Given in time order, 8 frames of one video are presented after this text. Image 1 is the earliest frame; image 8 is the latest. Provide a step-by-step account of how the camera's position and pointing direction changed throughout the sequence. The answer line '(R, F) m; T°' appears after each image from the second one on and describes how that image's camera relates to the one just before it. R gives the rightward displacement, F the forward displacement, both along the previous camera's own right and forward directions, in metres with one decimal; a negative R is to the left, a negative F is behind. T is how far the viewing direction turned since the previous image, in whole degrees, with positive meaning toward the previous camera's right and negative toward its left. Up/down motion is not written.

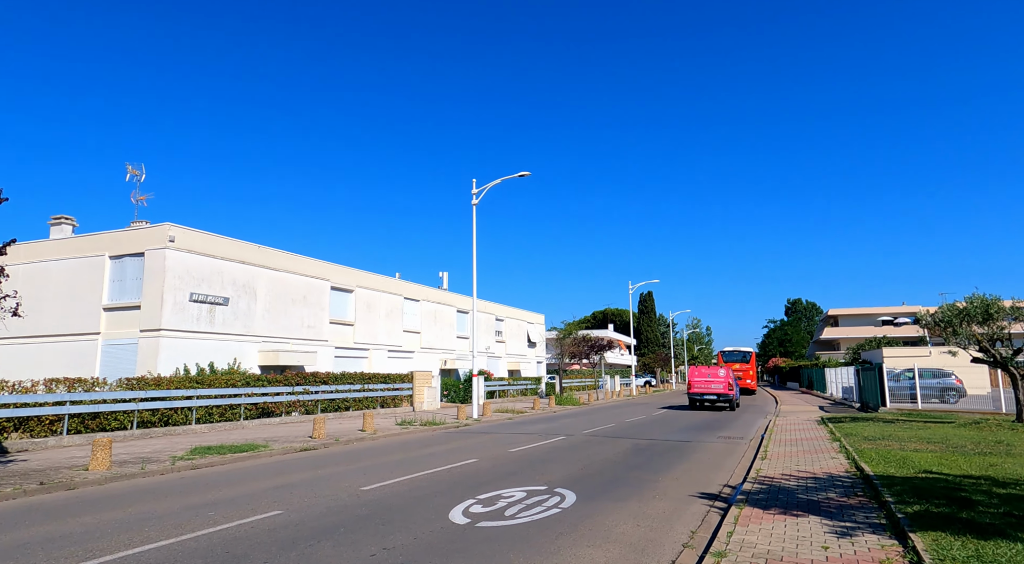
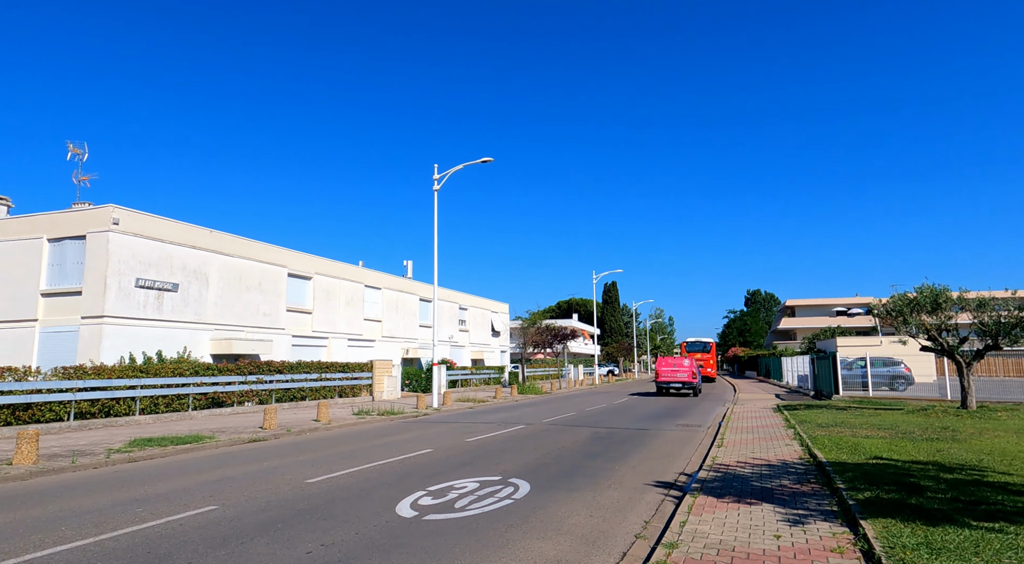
(+0.2, +0.3) m; +3°
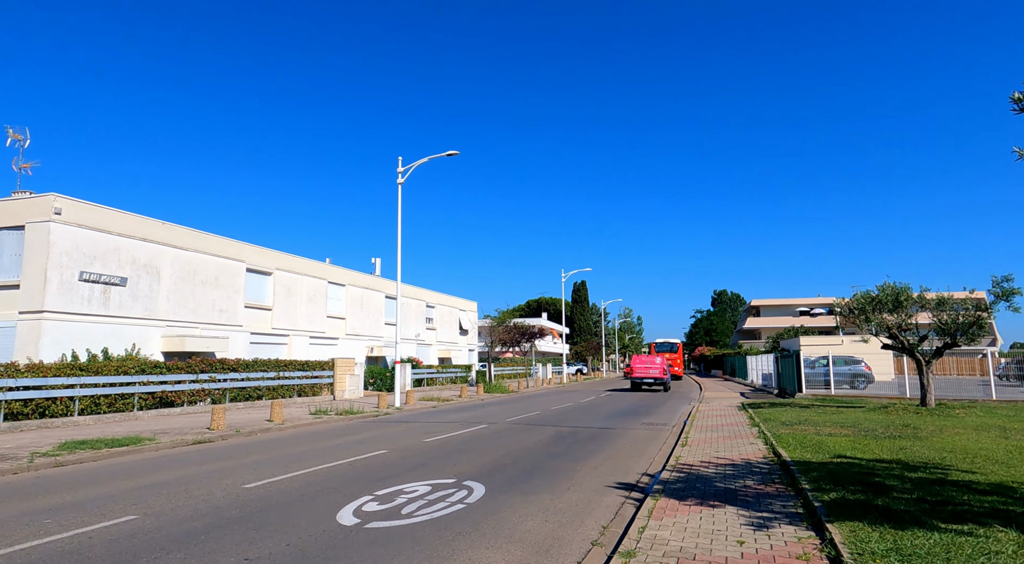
(+0.2, +0.4) m; +3°
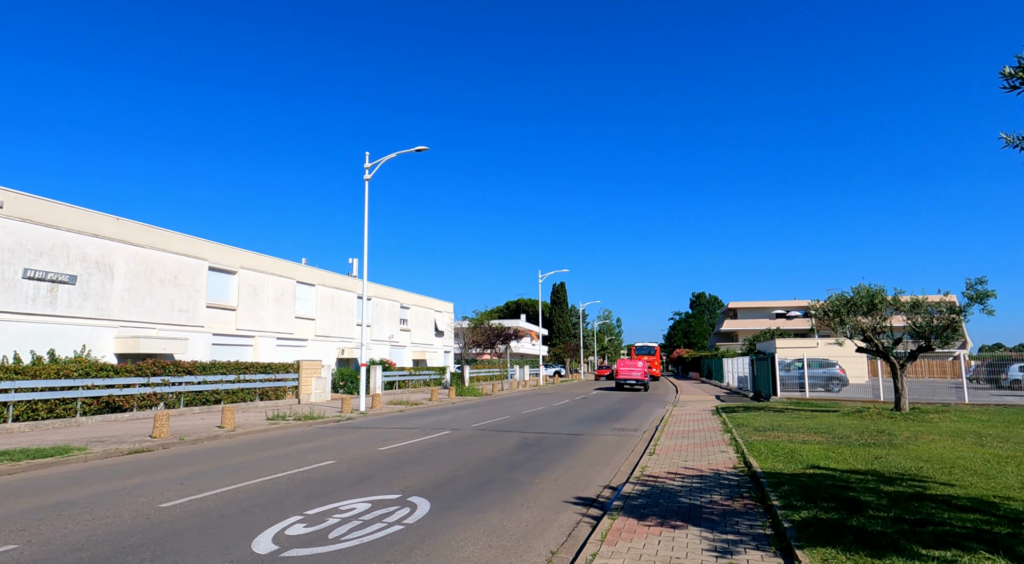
(+0.4, +0.7) m; +2°
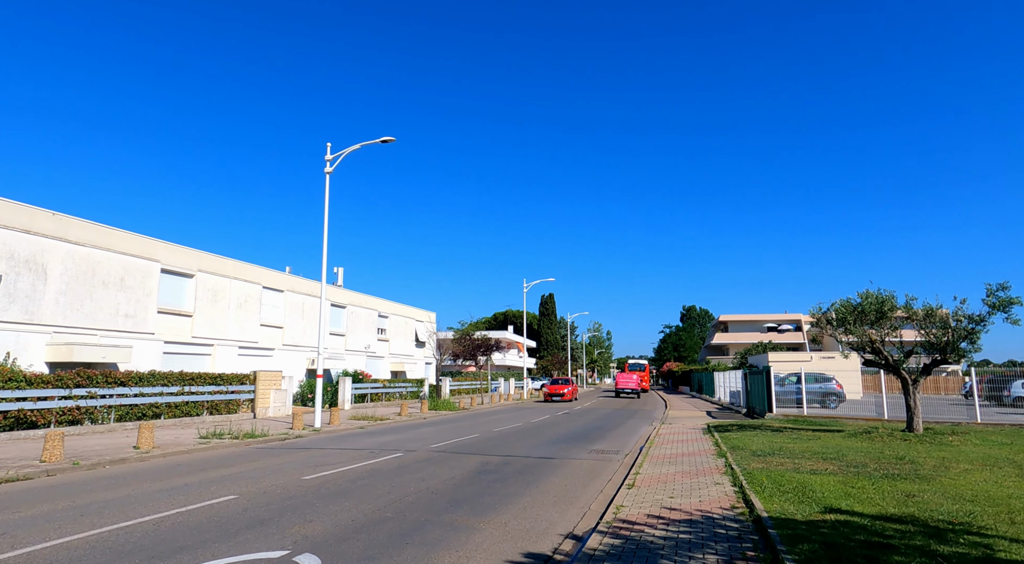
(+0.6, +2.0) m; +1°
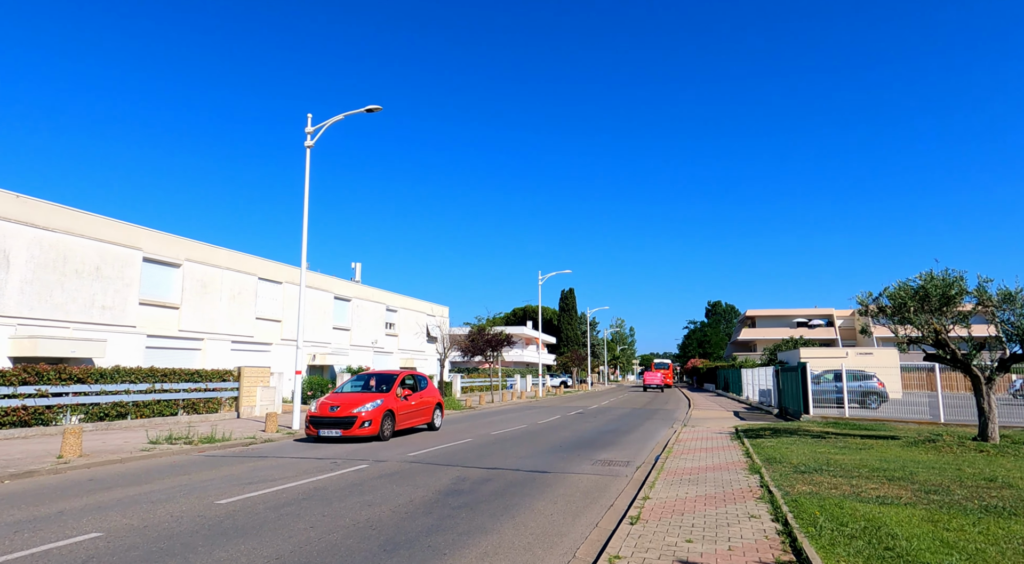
(+0.7, +2.4) m; -2°
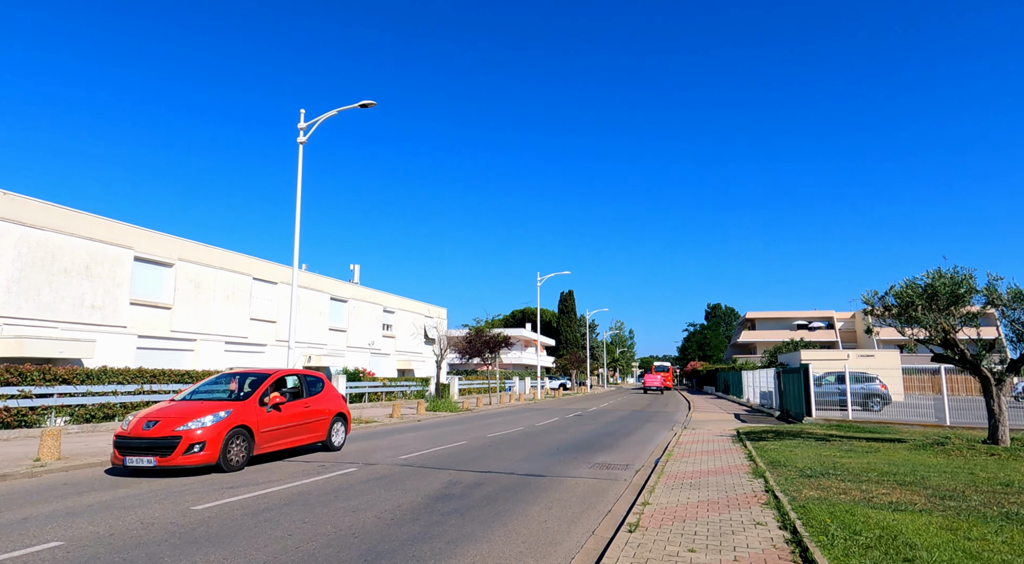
(+0.1, +0.4) m; 0°
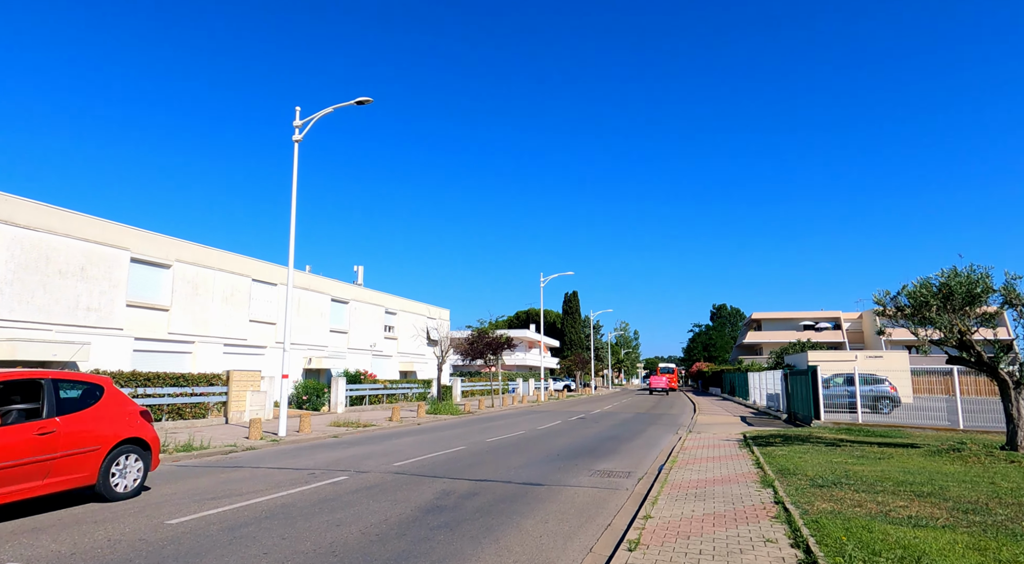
(+0.1, +0.4) m; 0°
